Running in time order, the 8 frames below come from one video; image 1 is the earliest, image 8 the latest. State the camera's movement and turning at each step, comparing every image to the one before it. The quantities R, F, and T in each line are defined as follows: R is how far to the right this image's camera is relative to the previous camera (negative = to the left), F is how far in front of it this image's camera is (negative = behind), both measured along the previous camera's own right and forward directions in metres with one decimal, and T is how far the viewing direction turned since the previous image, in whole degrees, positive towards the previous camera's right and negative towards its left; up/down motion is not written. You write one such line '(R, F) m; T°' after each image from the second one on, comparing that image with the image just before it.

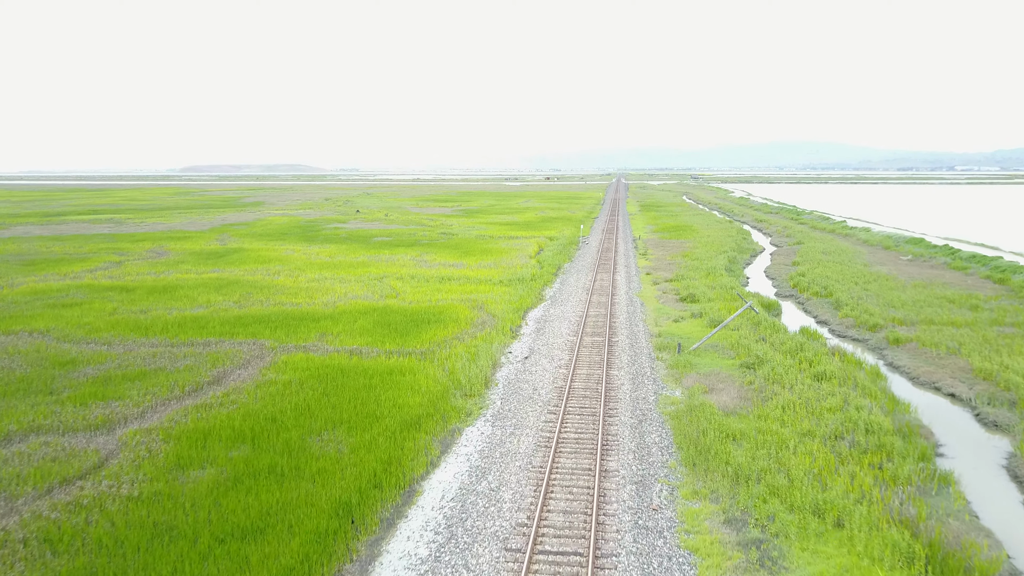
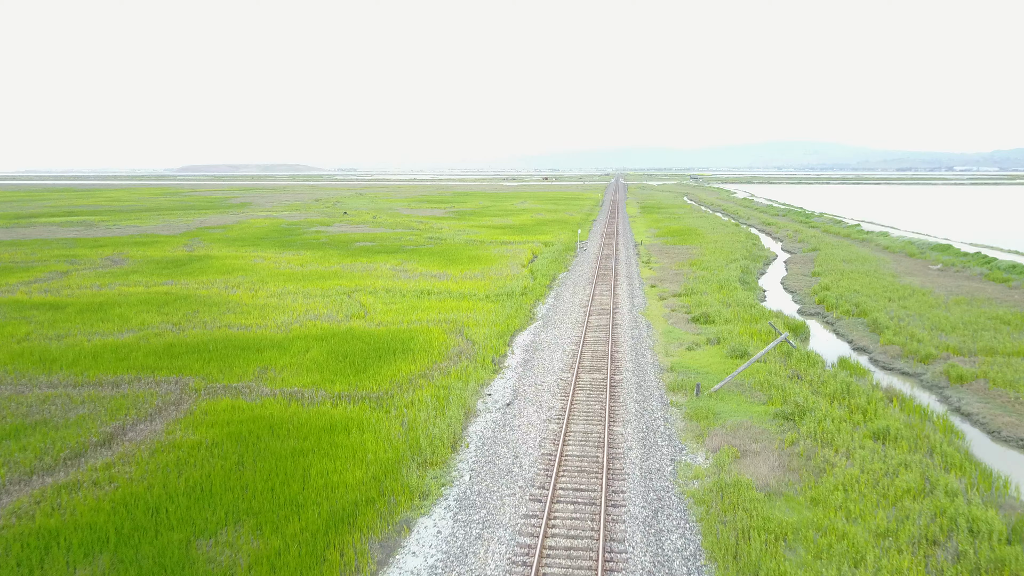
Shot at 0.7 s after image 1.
(+0.6, +4.0) m; 0°
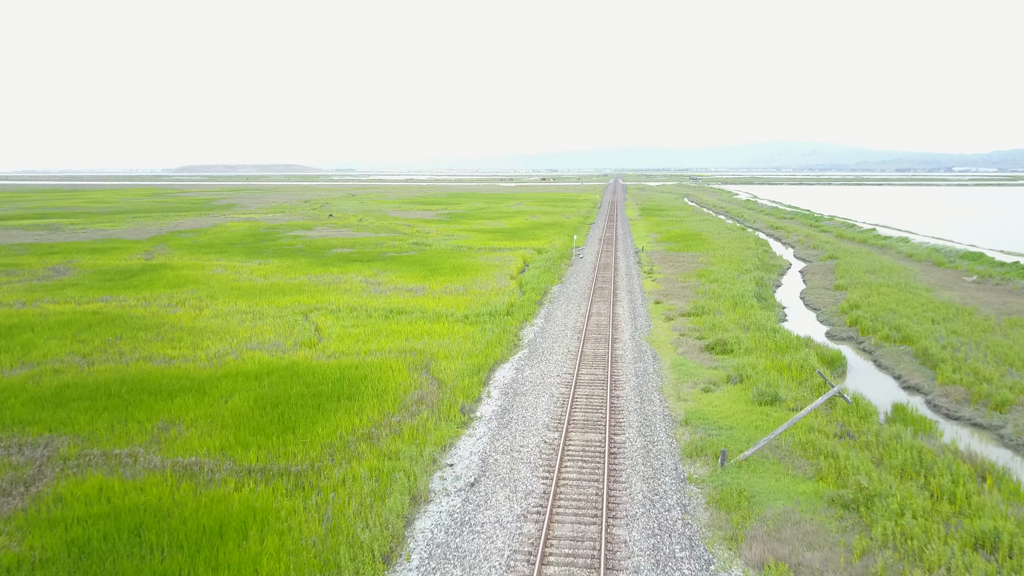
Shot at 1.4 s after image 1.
(+0.7, +4.1) m; 0°
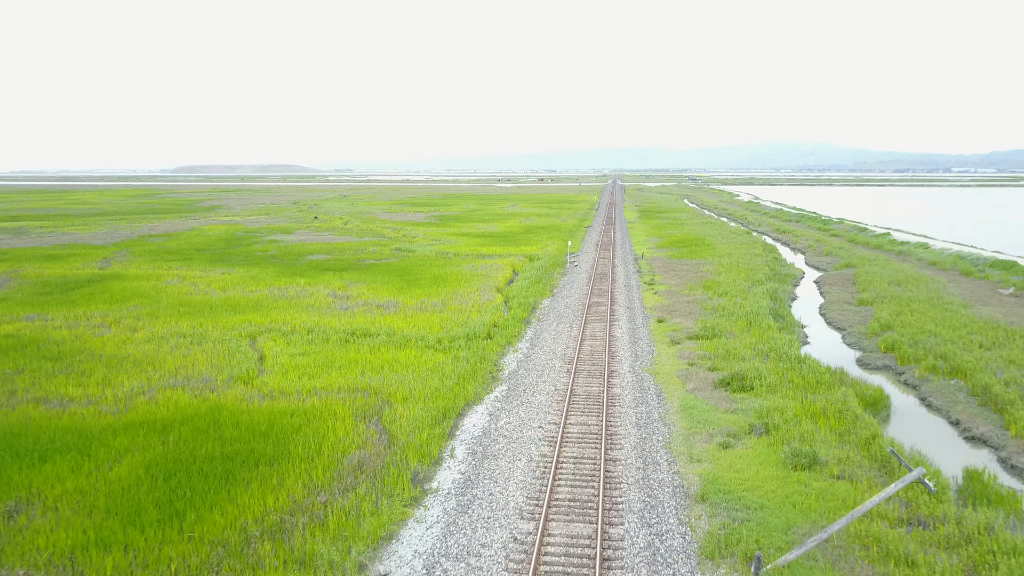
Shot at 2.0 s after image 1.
(+0.7, +3.6) m; 0°
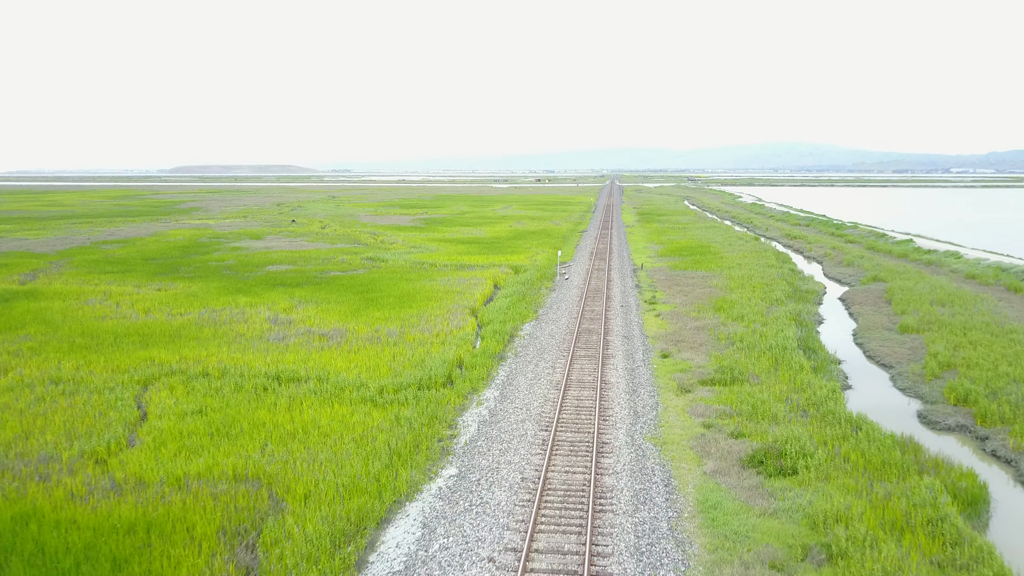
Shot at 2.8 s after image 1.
(+1.1, +4.9) m; 0°
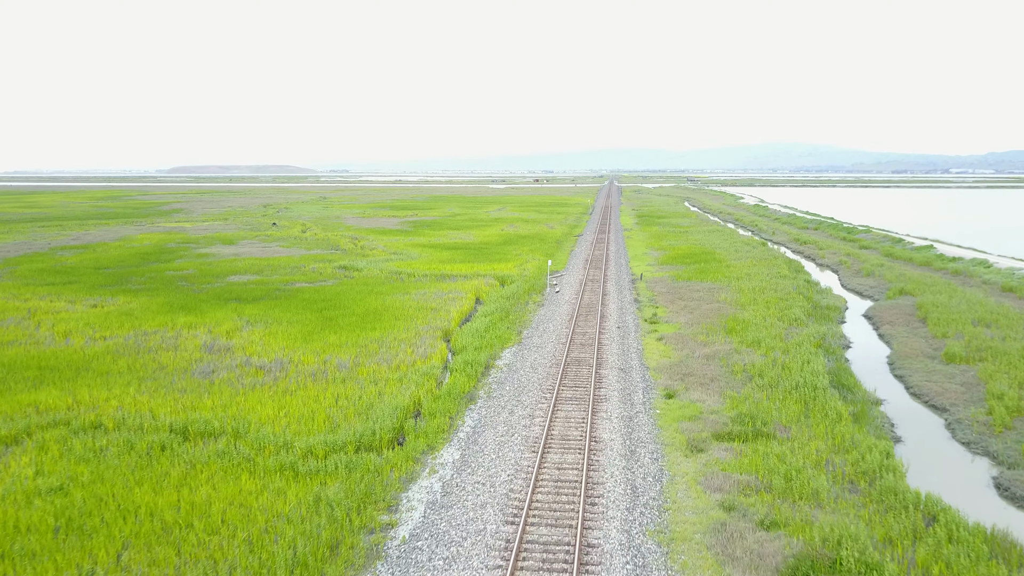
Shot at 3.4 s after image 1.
(+0.8, +3.8) m; 0°
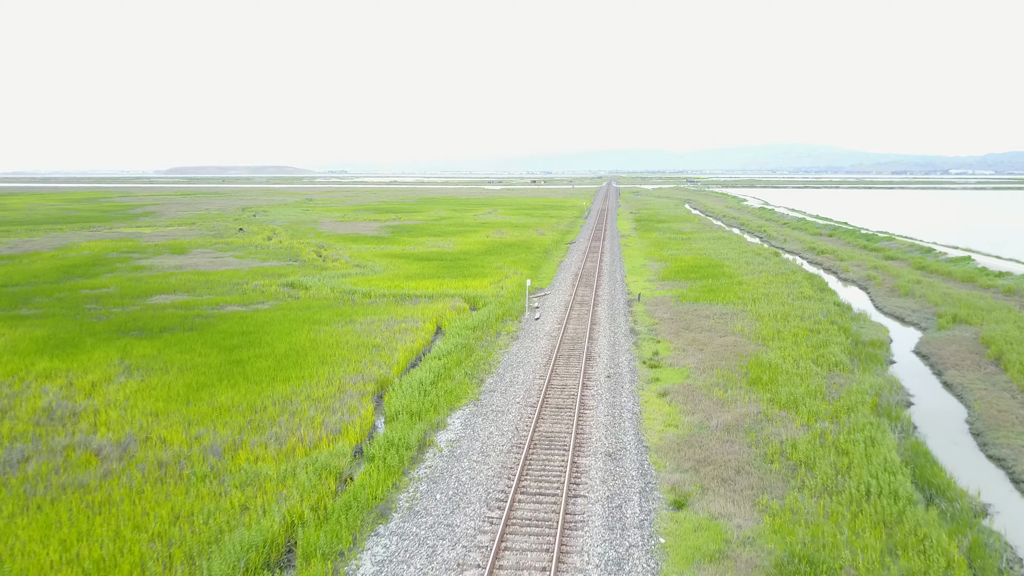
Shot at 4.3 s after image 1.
(+1.4, +5.8) m; 0°
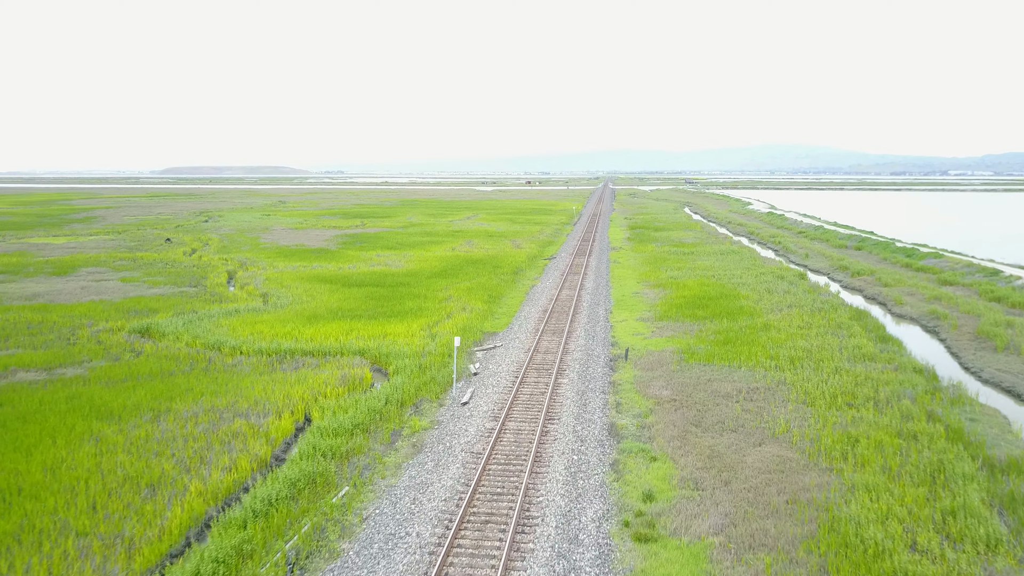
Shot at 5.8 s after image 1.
(+2.5, +9.5) m; 0°
